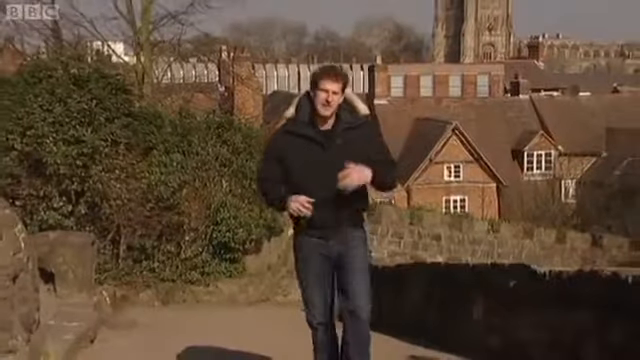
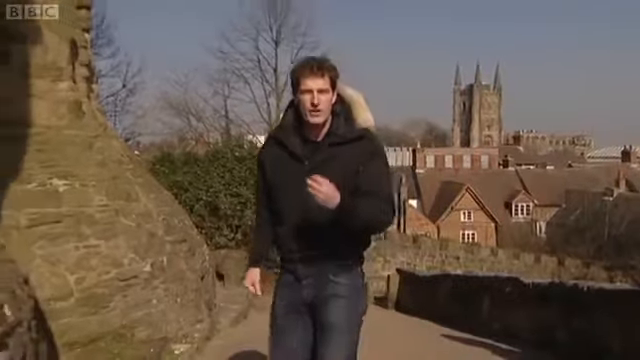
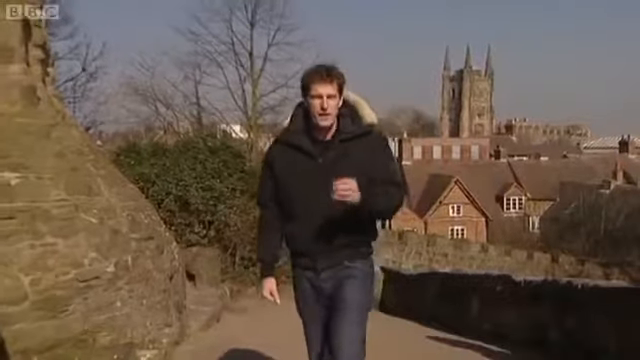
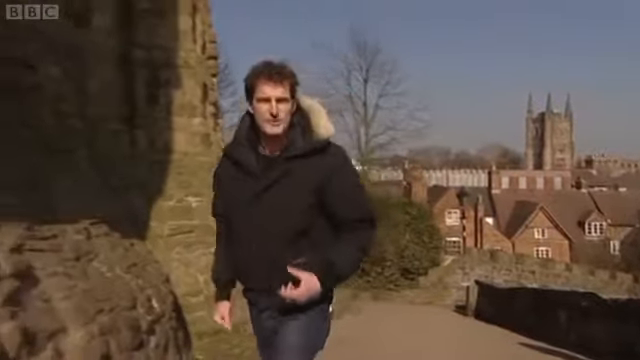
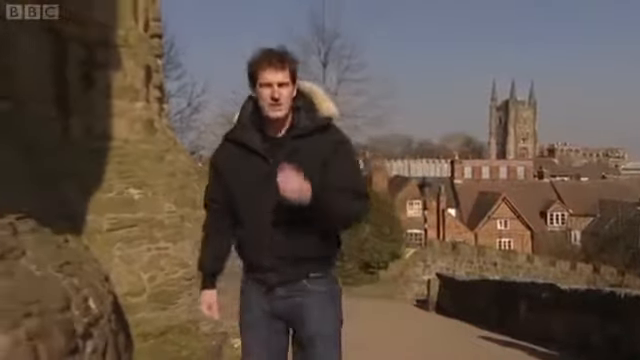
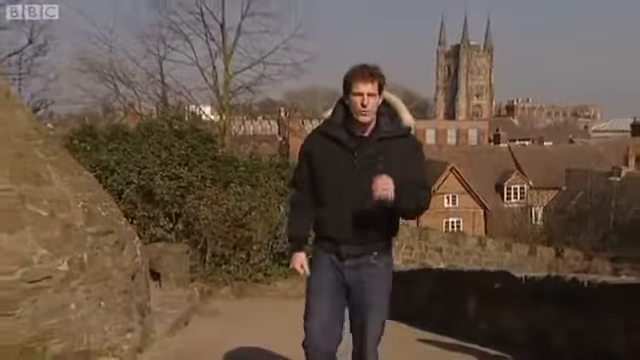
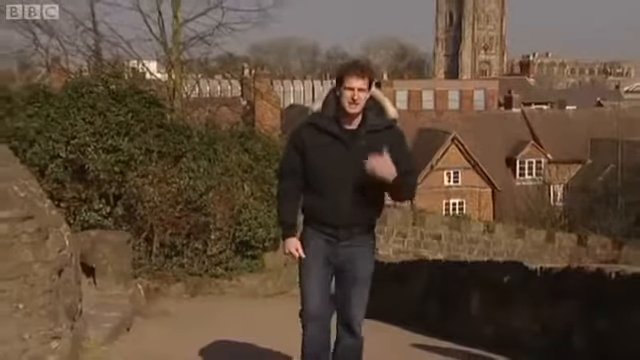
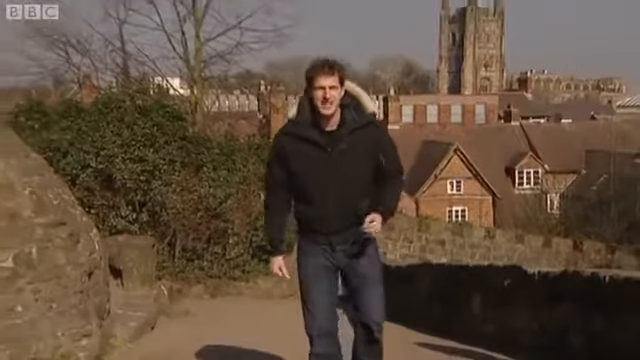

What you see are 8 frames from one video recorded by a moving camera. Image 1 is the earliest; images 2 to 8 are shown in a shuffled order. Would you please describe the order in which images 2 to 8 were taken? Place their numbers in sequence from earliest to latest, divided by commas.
7, 8, 6, 3, 2, 5, 4
